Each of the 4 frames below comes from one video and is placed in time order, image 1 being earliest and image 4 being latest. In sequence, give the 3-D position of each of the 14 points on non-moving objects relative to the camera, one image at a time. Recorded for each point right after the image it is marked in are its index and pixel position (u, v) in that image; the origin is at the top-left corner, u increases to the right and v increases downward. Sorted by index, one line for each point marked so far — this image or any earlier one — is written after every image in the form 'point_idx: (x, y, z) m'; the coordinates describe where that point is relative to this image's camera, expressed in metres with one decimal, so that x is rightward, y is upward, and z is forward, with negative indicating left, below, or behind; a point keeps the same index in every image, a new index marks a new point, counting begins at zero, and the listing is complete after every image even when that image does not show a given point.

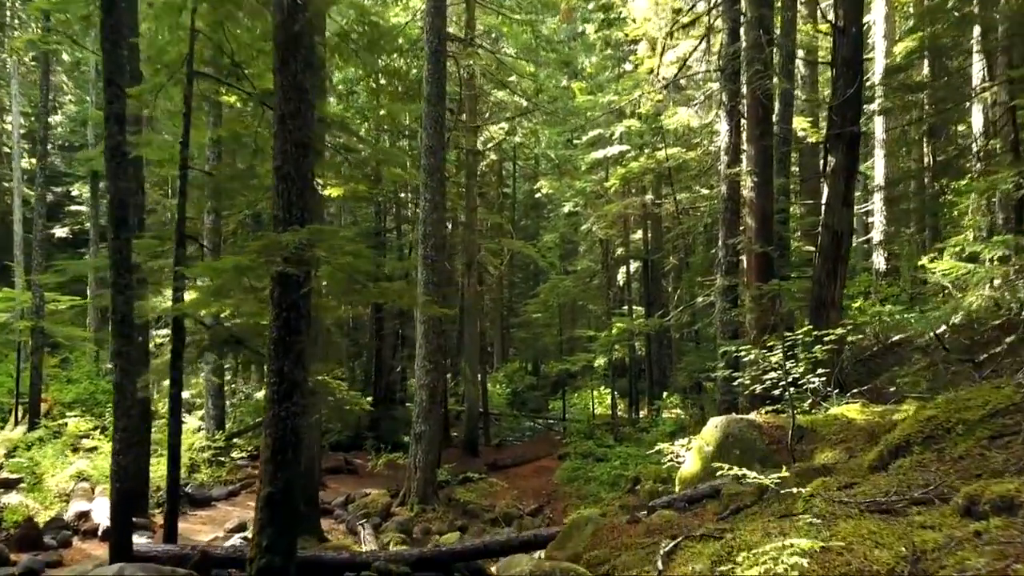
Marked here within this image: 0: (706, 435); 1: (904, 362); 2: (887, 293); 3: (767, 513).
0: (+2.0, -1.5, +7.7) m
1: (+6.0, -1.1, +11.7) m
2: (+8.3, -0.1, +17.1) m
3: (+1.7, -1.5, +5.0) m
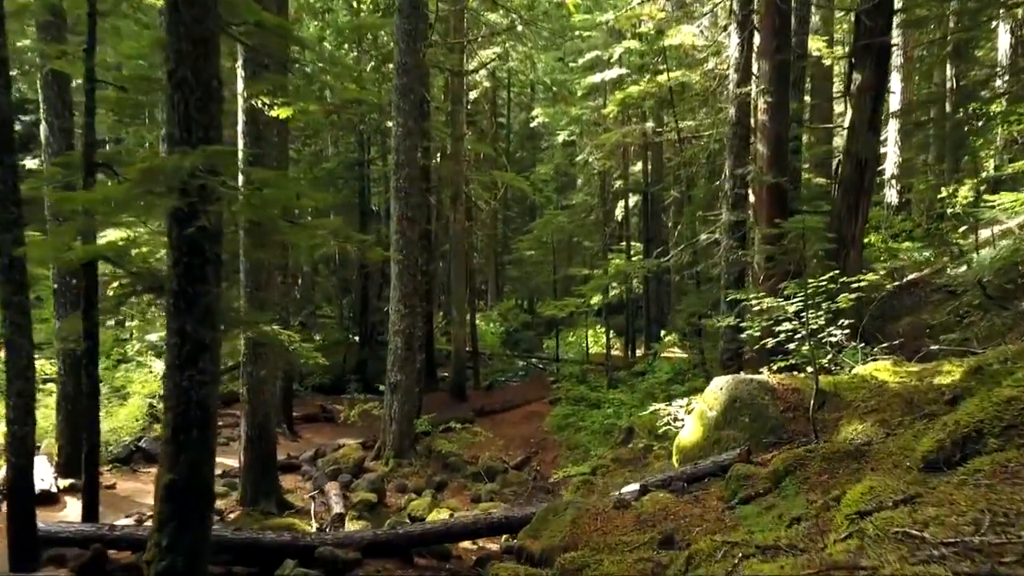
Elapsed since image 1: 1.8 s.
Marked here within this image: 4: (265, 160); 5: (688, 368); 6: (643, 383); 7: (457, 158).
0: (+1.7, -0.9, +6.6) m
1: (+5.8, -0.3, +10.6) m
2: (+8.0, +1.2, +15.8) m
3: (+1.4, -1.2, +3.9) m
4: (-3.0, +1.5, +9.1) m
5: (+3.3, -1.5, +14.5) m
6: (+2.6, -1.9, +15.4) m
7: (-1.3, +3.1, +18.4) m
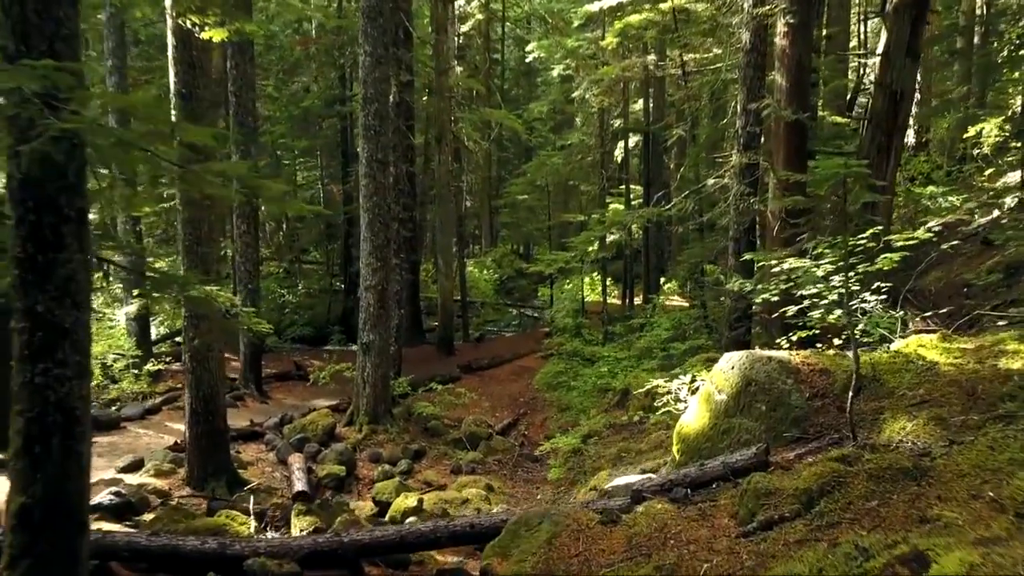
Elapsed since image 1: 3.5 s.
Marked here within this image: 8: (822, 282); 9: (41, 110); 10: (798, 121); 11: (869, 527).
0: (+1.5, -0.6, +5.5) m
1: (+5.5, +0.3, +9.4) m
2: (+7.8, +2.2, +14.5) m
3: (+1.2, -1.1, +2.8) m
4: (-3.2, +2.0, +7.8) m
5: (+3.1, -0.6, +13.4) m
6: (+2.4, -0.9, +14.3) m
7: (-1.5, +4.3, +16.9) m
8: (+2.3, +0.1, +5.7) m
9: (-2.0, +0.8, +3.4) m
10: (+3.2, +1.9, +8.5) m
11: (+1.5, -1.0, +3.3) m
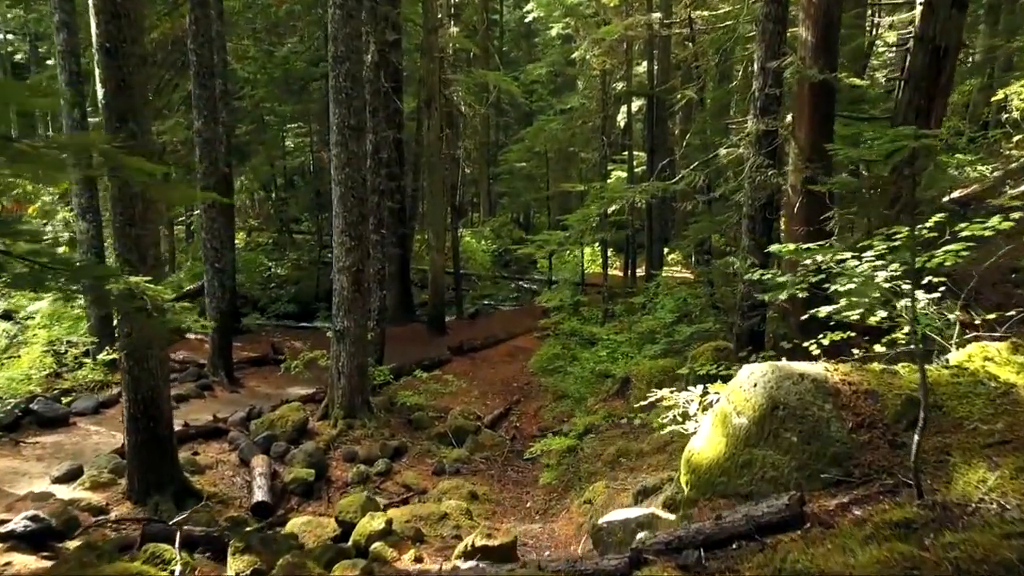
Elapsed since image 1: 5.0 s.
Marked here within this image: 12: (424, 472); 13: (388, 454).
0: (+1.3, -0.6, +4.5) m
1: (+5.4, +0.5, +8.3) m
2: (+7.7, +2.6, +13.4) m
3: (+1.0, -1.2, +1.8) m
4: (-3.3, +2.1, +6.7) m
5: (+3.0, -0.3, +12.4) m
6: (+2.3, -0.6, +13.3) m
7: (-1.7, +4.8, +15.7) m
8: (+2.1, +0.1, +4.6) m
9: (-2.2, +0.7, +2.3) m
10: (+3.0, +2.0, +7.4) m
11: (+1.4, -1.1, +2.3) m
12: (-1.1, -2.2, +9.1) m
13: (-1.5, -2.0, +9.4) m
